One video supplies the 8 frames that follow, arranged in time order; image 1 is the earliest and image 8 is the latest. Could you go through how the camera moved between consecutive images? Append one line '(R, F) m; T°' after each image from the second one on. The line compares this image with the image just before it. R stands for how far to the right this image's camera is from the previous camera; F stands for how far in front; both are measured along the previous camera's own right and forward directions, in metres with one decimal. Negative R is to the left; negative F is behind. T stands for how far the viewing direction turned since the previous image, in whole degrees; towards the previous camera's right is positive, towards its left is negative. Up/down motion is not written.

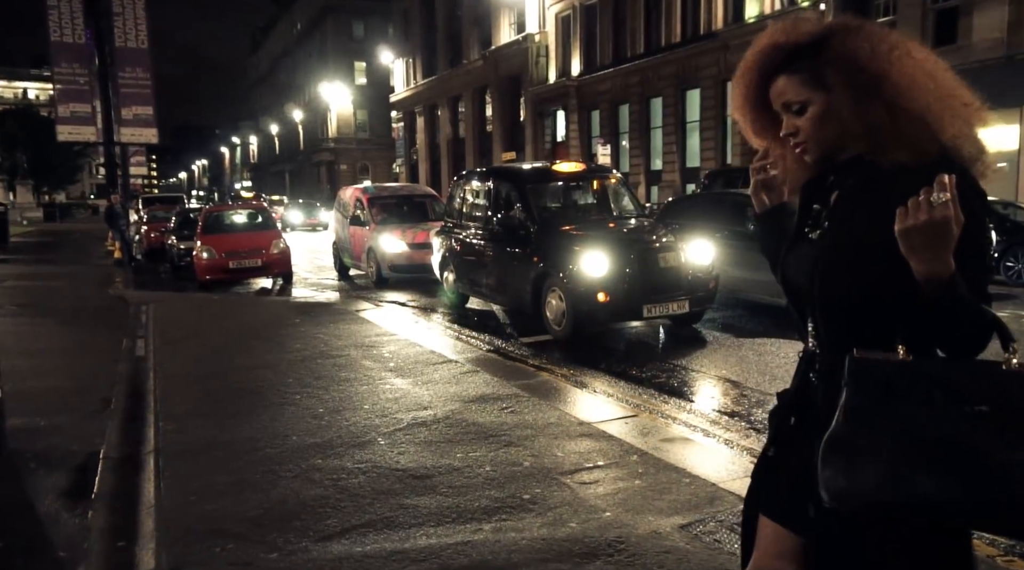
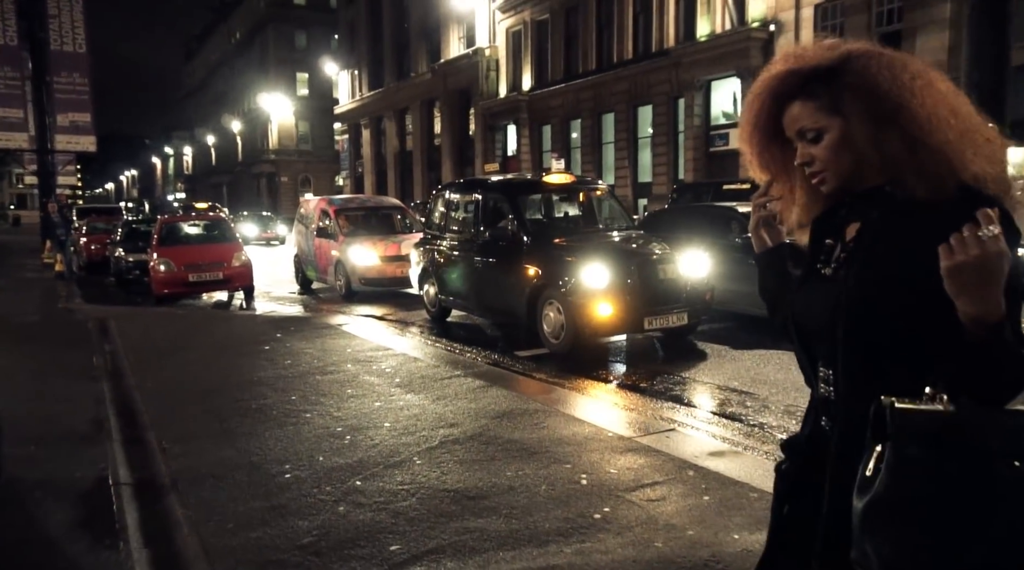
(-0.9, +0.3) m; +5°
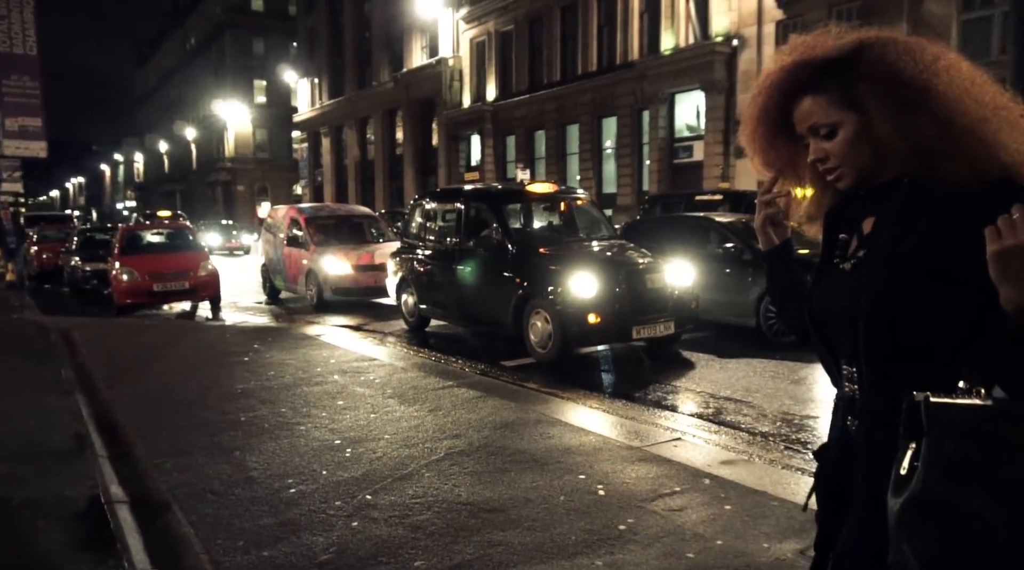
(-0.4, +0.1) m; +3°
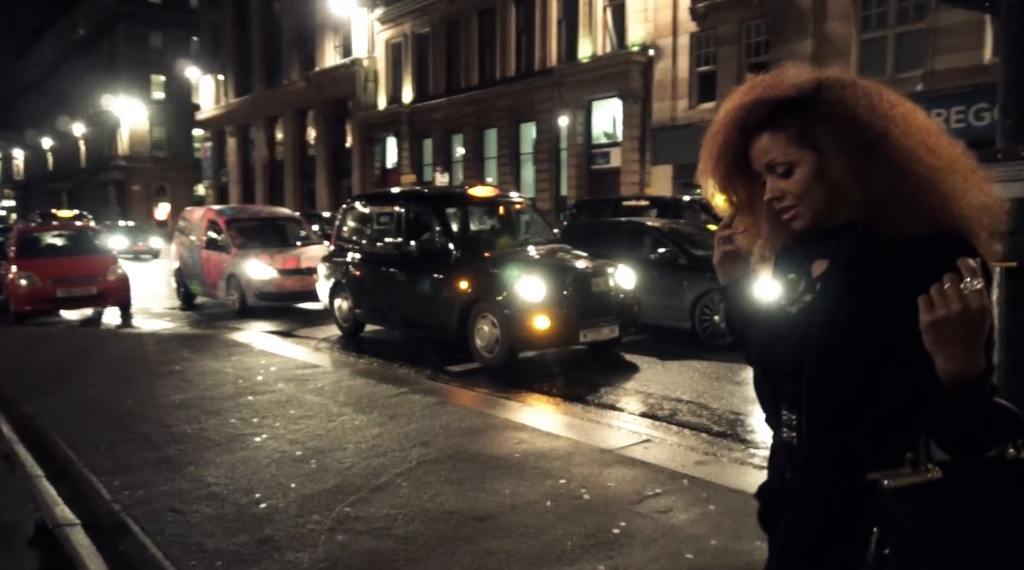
(-0.6, +0.1) m; +7°
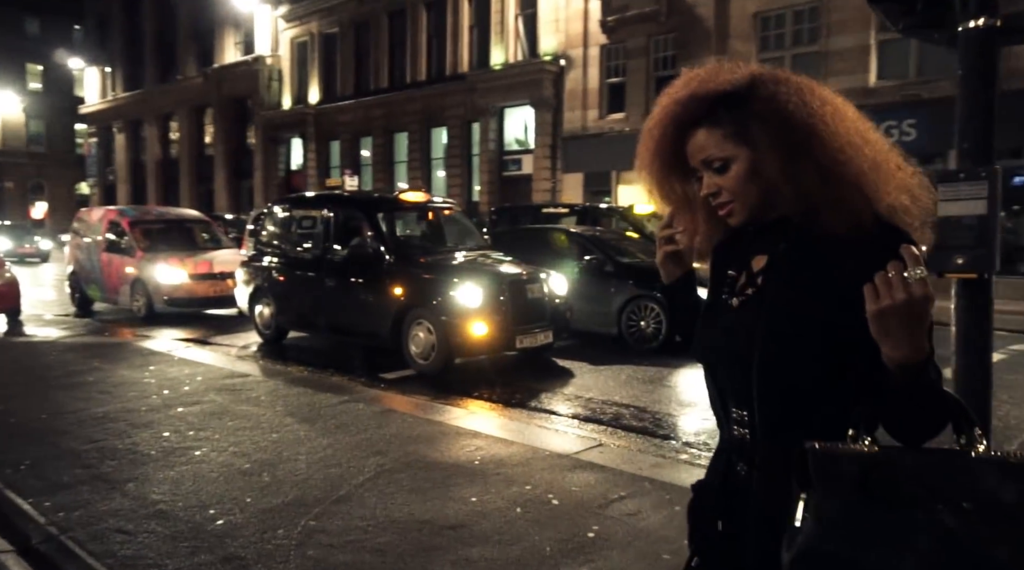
(-0.5, 0.0) m; +7°
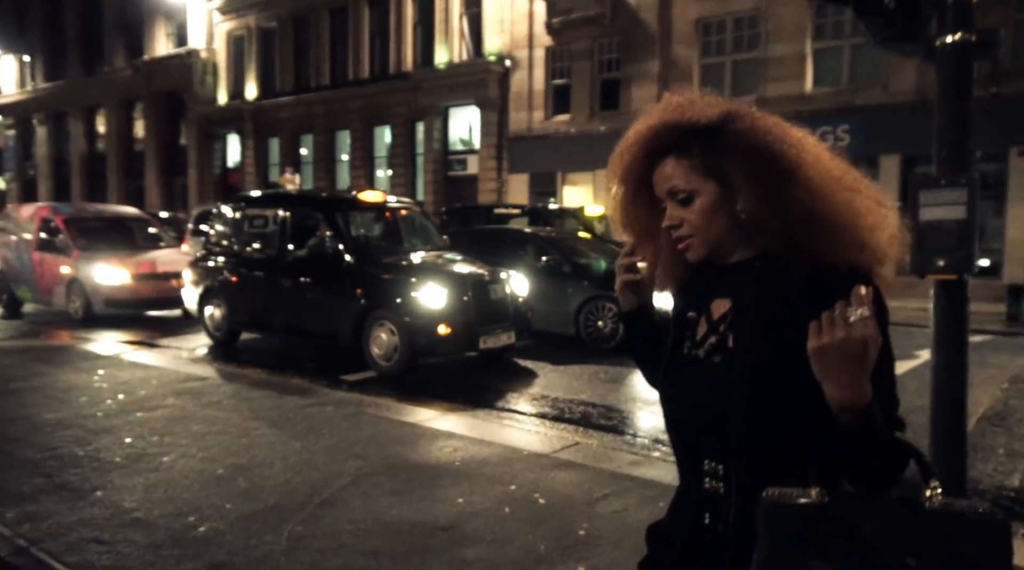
(-0.4, 0.0) m; +5°
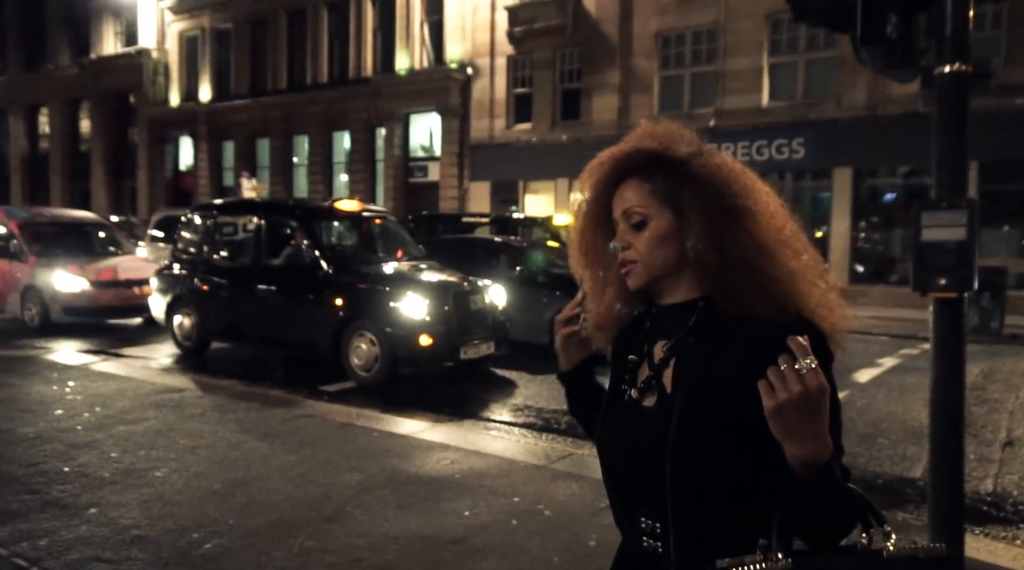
(-0.5, 0.0) m; +4°
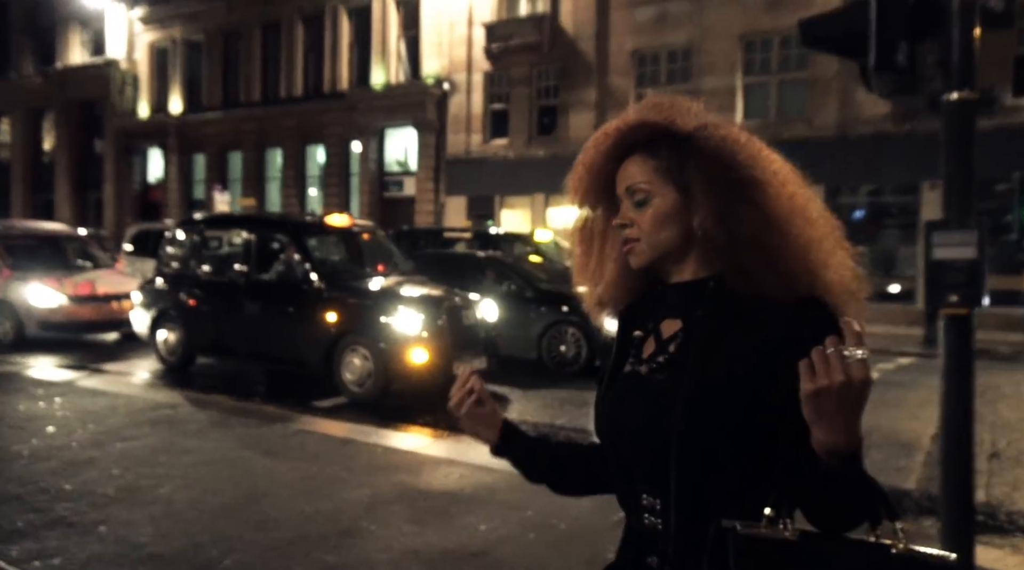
(-0.4, 0.0) m; +3°
